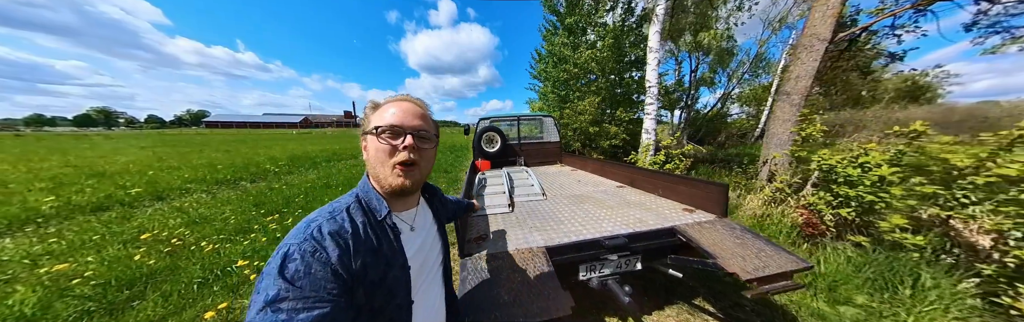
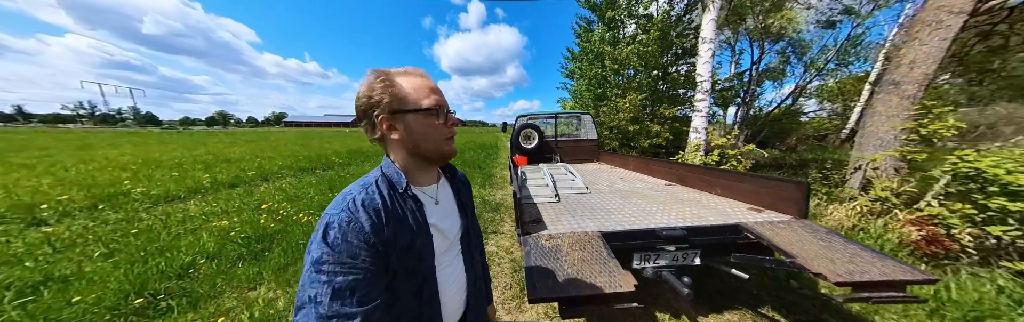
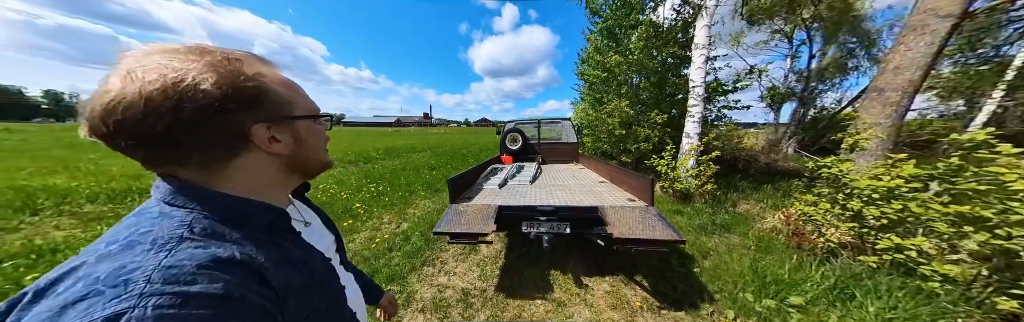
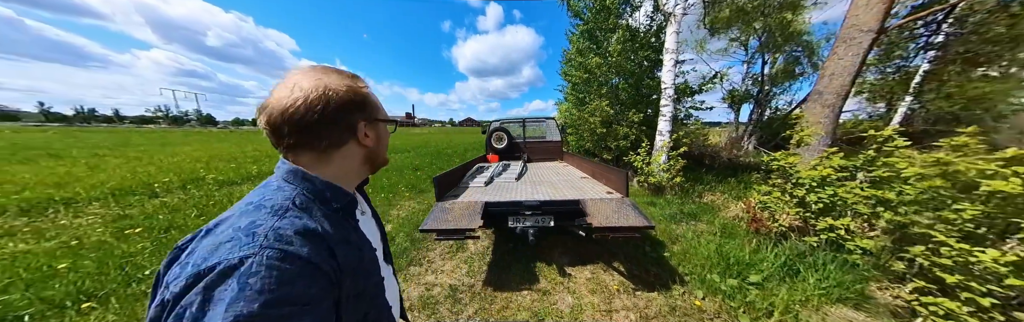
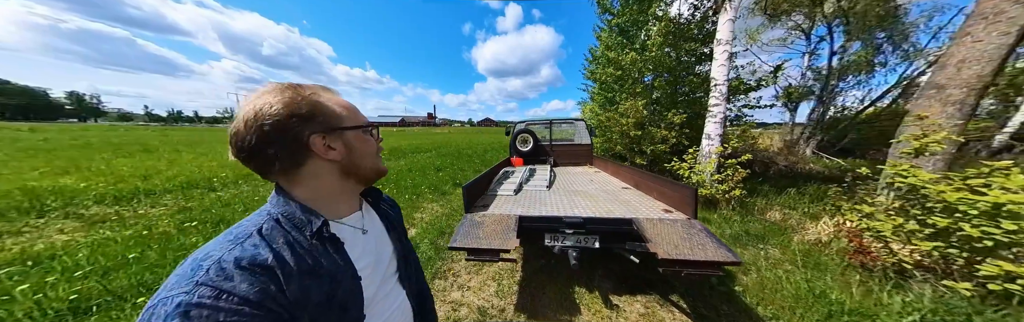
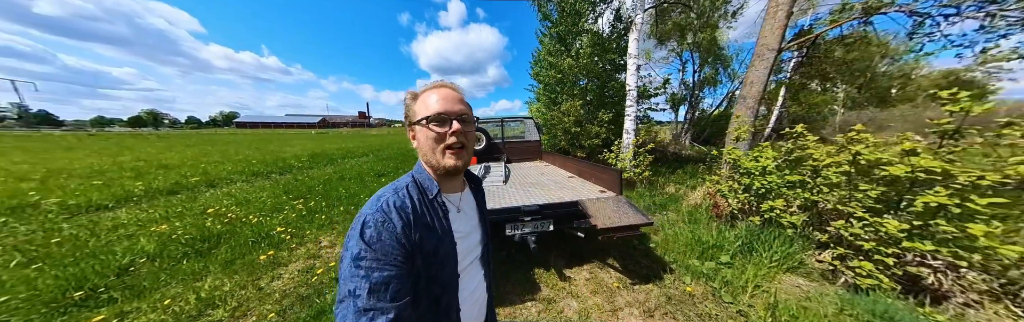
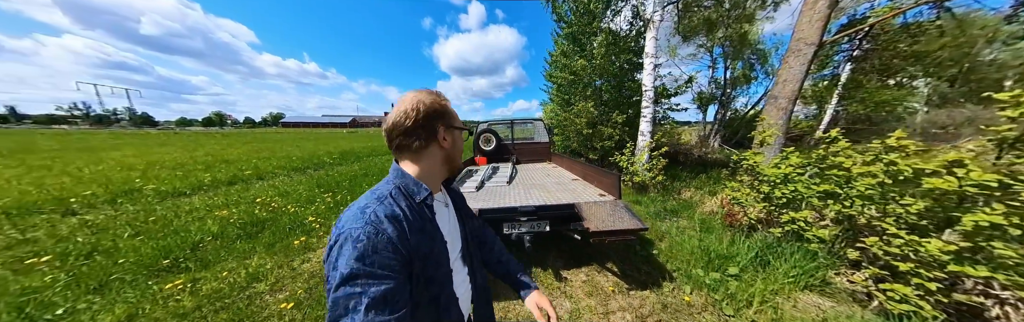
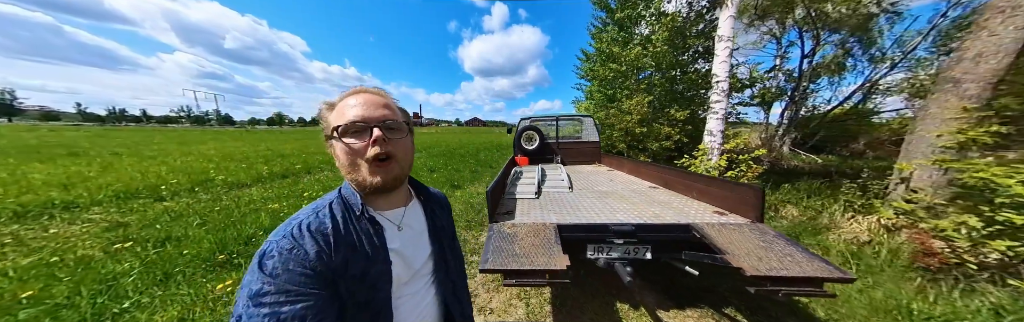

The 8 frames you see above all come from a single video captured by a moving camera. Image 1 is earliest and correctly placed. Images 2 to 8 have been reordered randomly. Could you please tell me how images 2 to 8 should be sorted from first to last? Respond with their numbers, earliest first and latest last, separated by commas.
6, 7, 4, 3, 5, 8, 2
